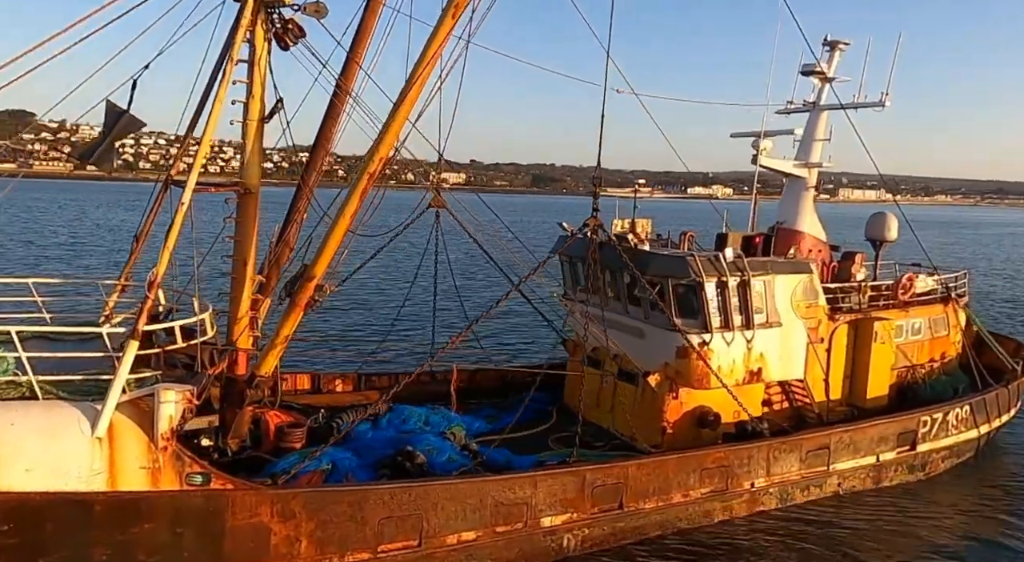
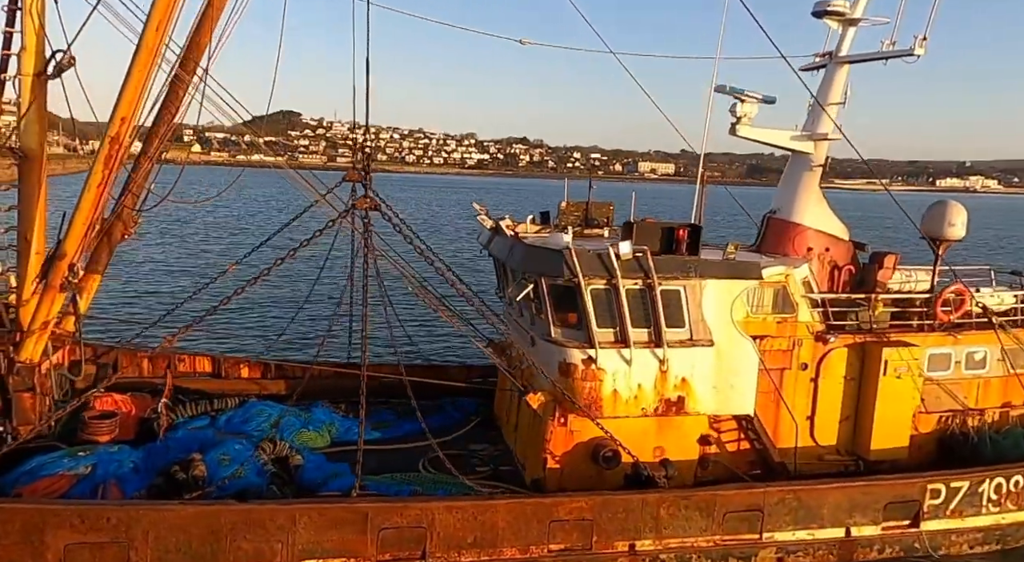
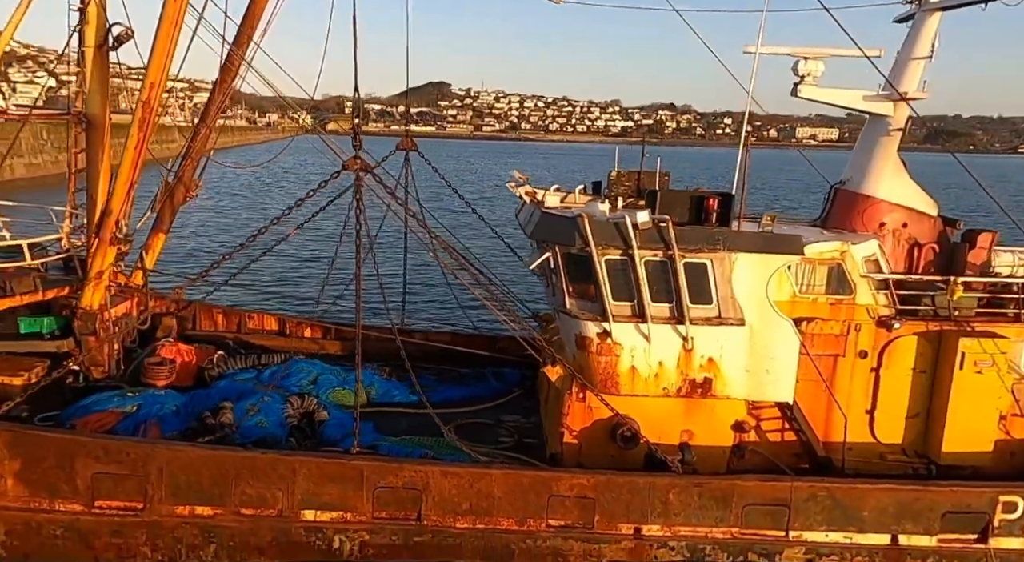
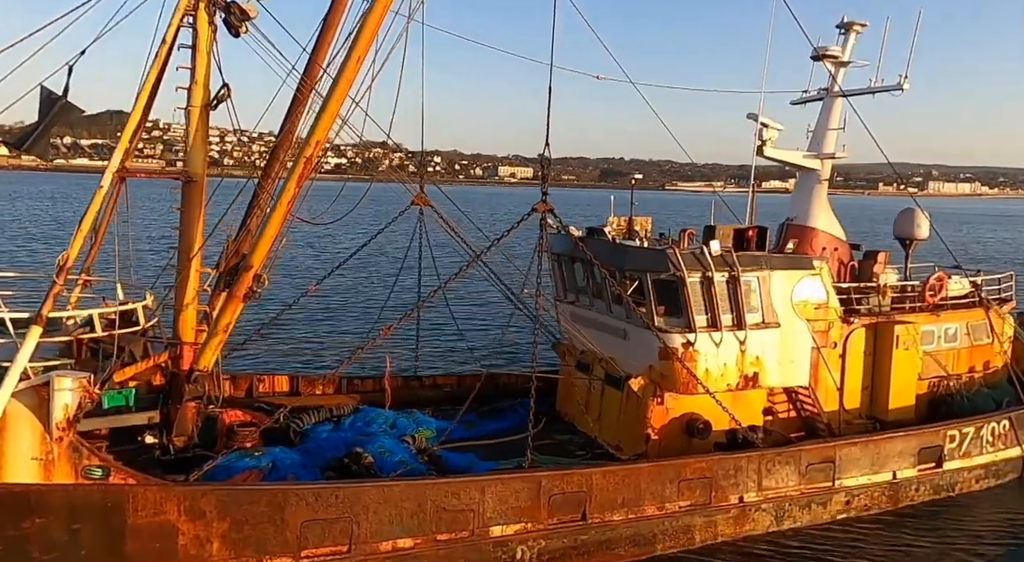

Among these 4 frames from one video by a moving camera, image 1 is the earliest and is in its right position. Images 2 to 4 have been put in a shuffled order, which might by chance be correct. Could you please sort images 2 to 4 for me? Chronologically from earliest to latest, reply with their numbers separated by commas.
4, 2, 3
